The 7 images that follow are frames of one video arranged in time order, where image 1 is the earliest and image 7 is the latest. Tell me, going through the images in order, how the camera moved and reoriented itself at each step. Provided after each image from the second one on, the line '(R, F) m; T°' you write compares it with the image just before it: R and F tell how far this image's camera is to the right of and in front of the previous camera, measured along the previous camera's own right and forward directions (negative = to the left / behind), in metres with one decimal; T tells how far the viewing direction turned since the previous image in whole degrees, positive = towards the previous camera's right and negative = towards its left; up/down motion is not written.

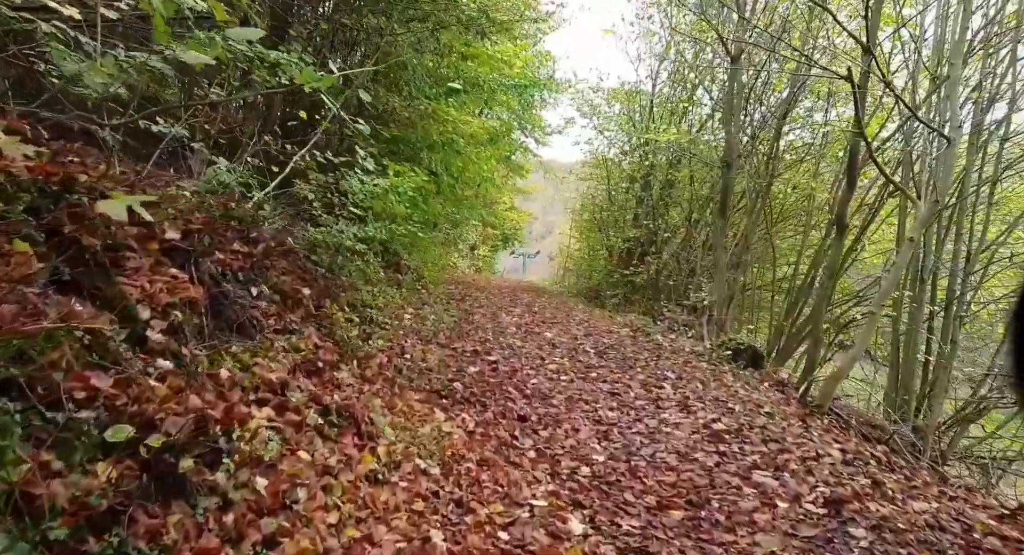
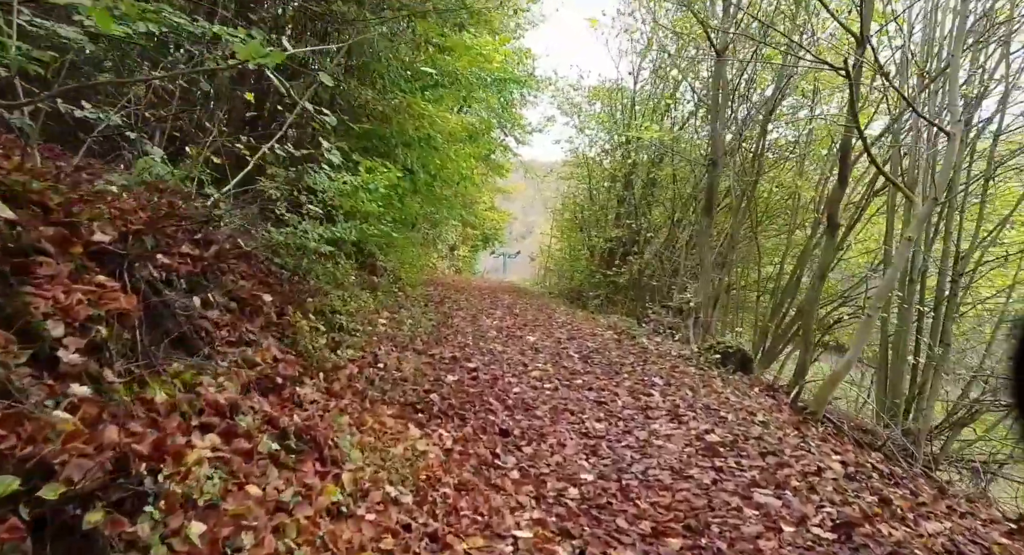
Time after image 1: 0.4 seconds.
(0.0, +0.5) m; +2°
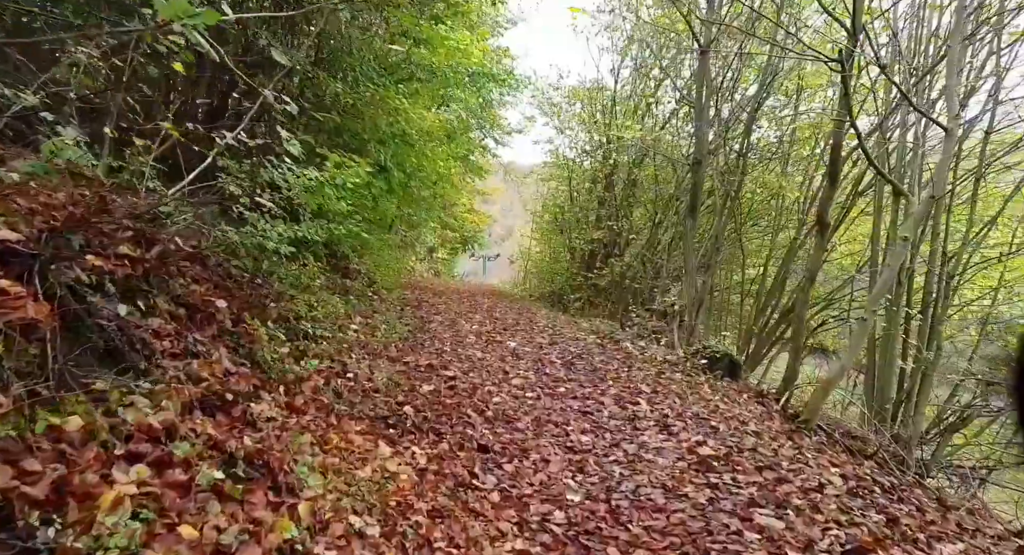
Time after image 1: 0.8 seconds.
(0.0, +0.5) m; +2°
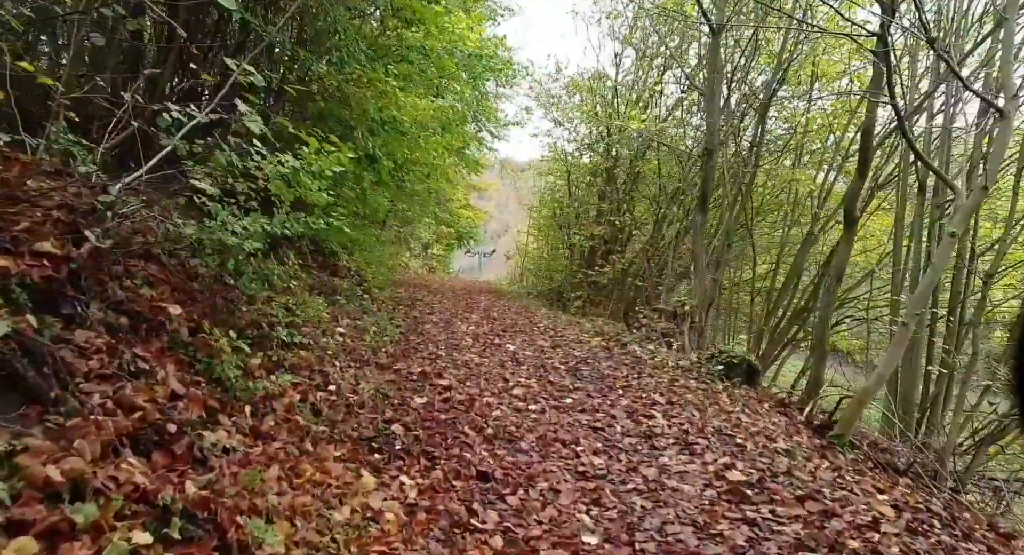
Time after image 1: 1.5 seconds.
(-0.1, +0.8) m; 0°
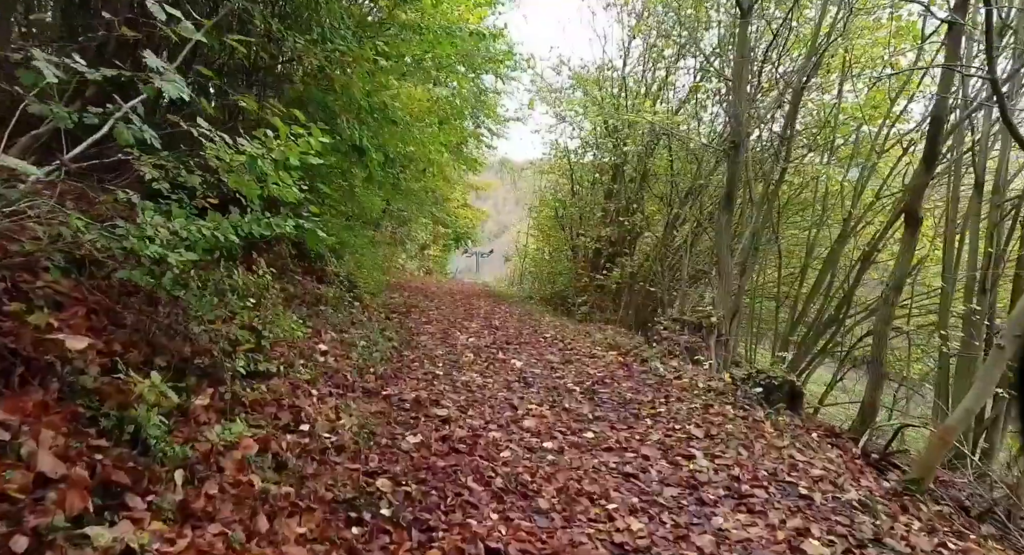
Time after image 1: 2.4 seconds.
(-0.1, +1.2) m; 0°
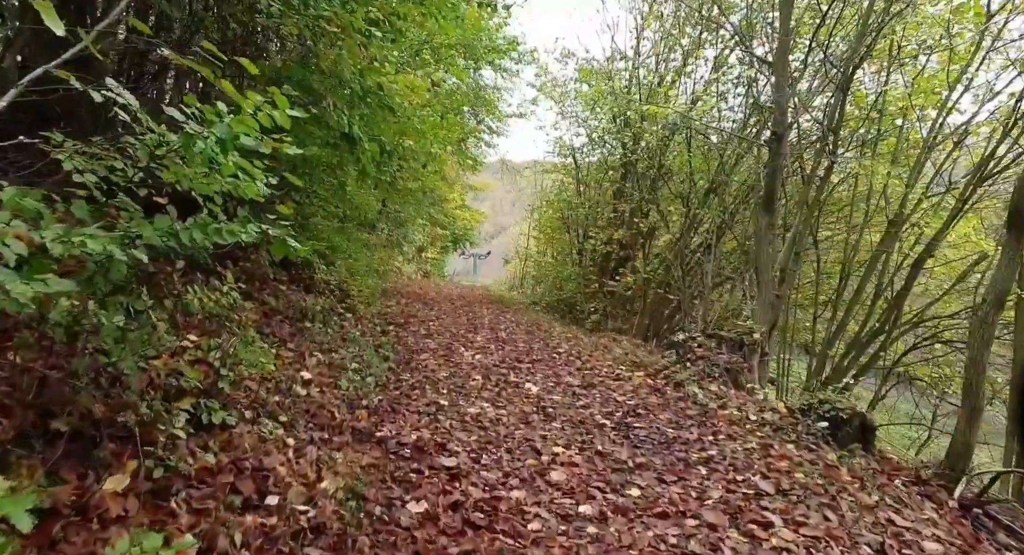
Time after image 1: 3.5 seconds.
(-0.2, +1.3) m; 0°
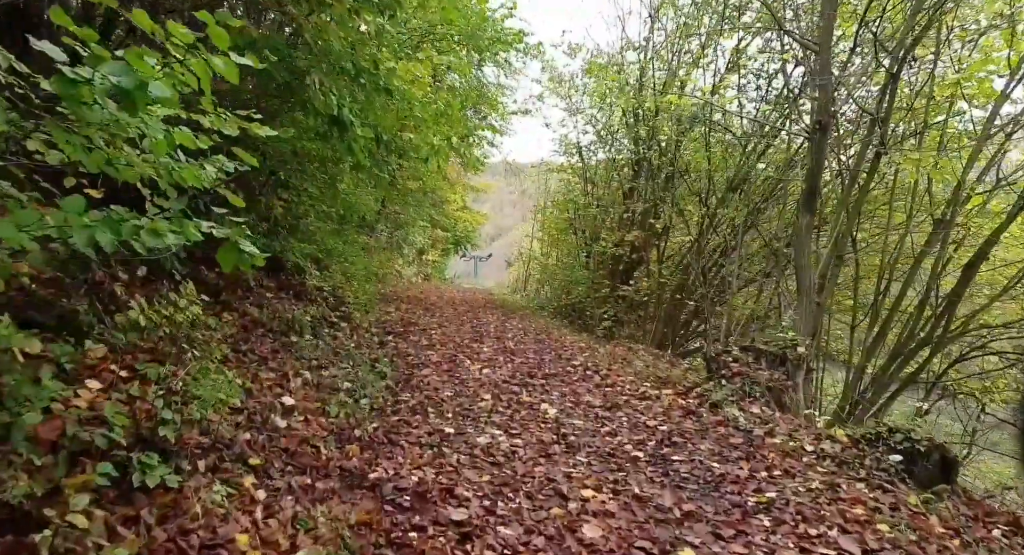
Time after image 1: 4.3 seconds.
(-0.1, +1.0) m; 0°
